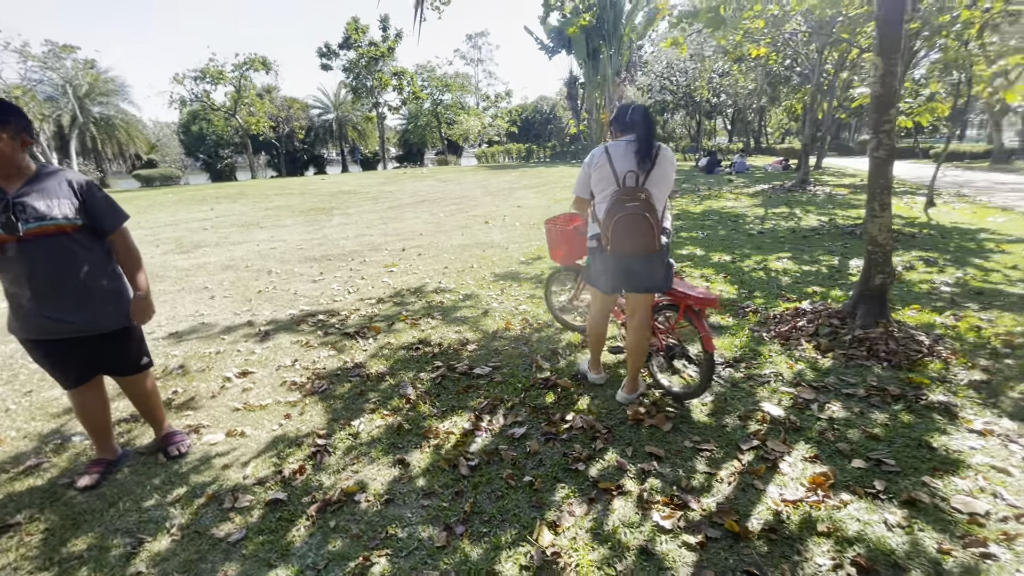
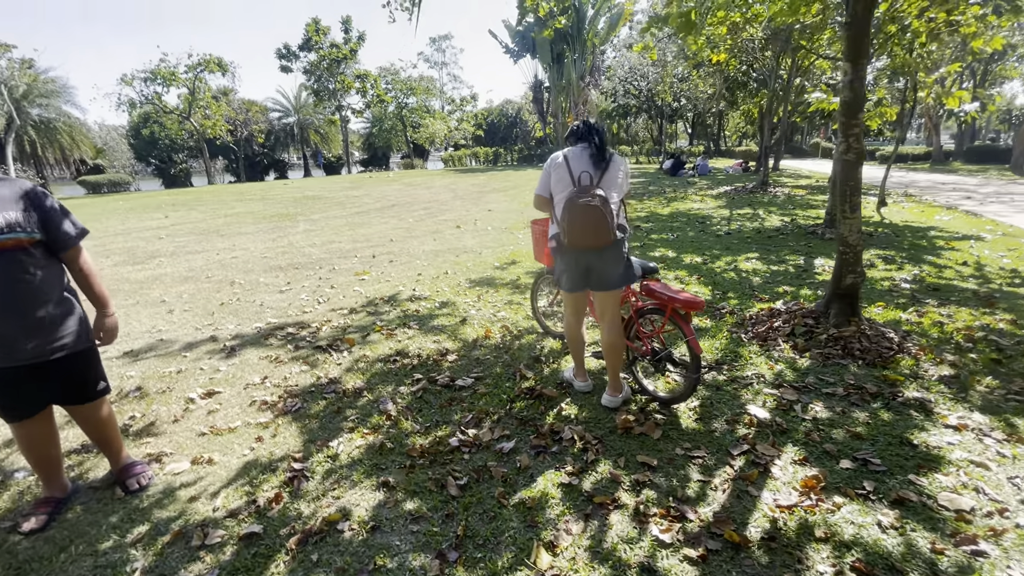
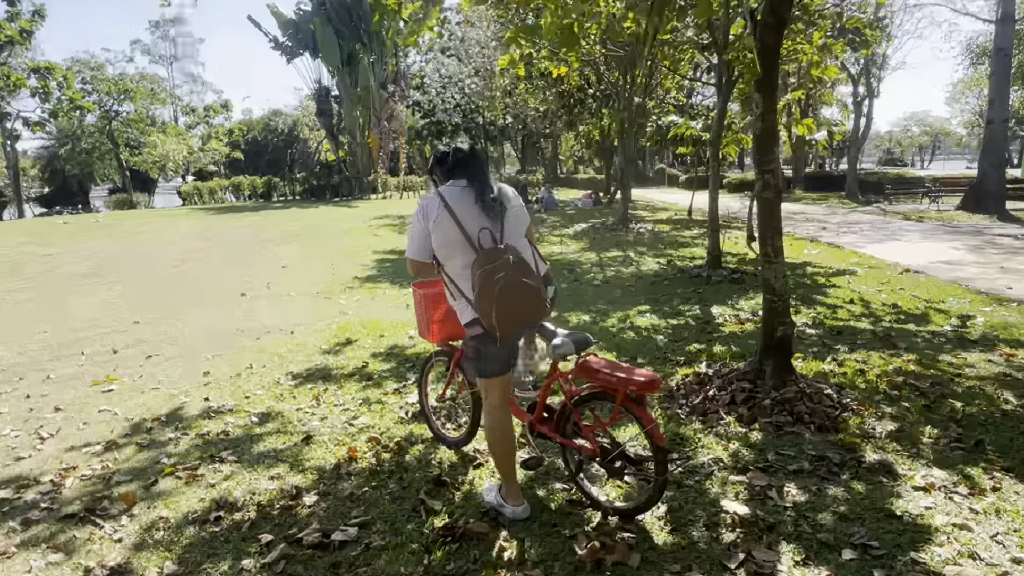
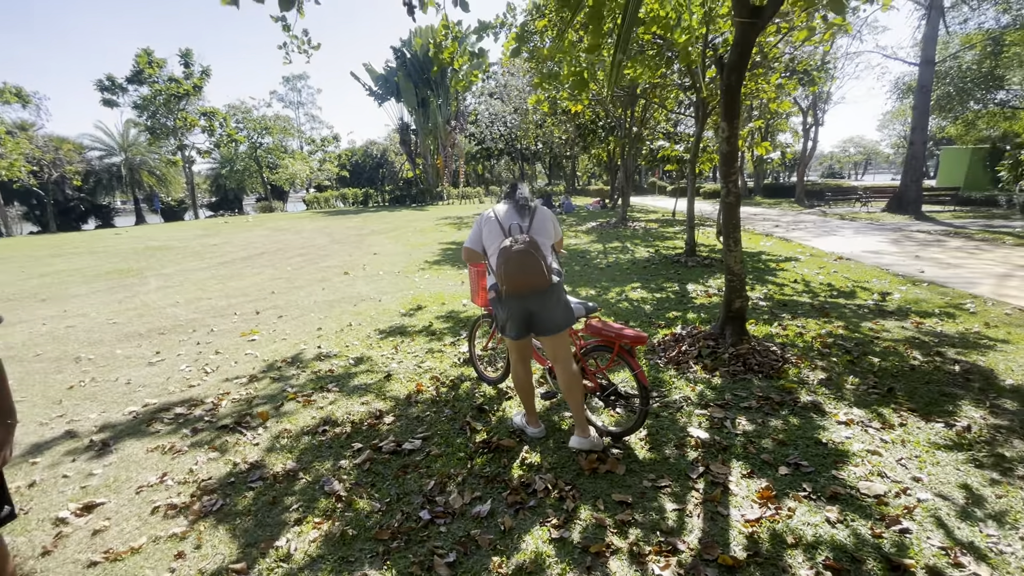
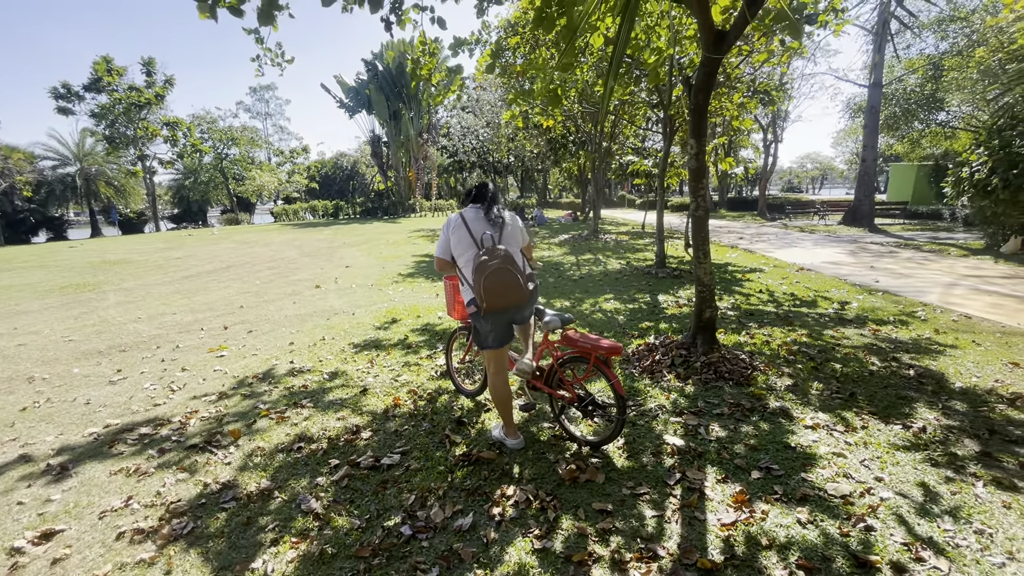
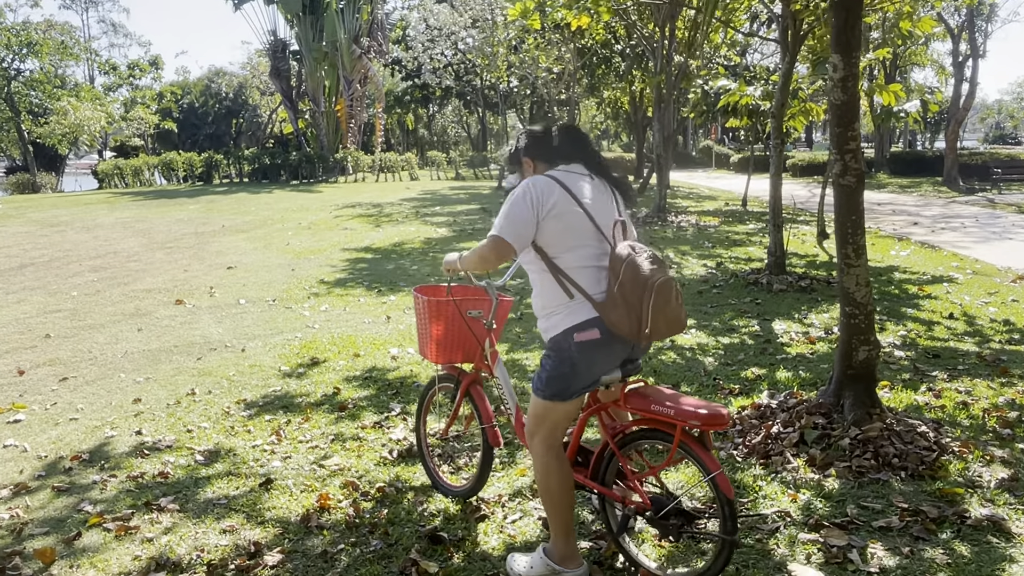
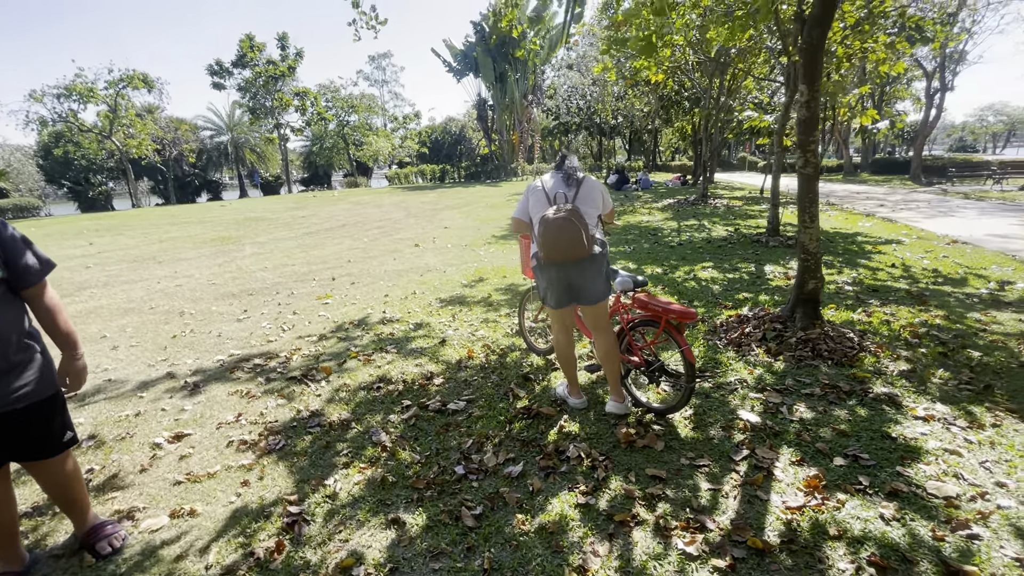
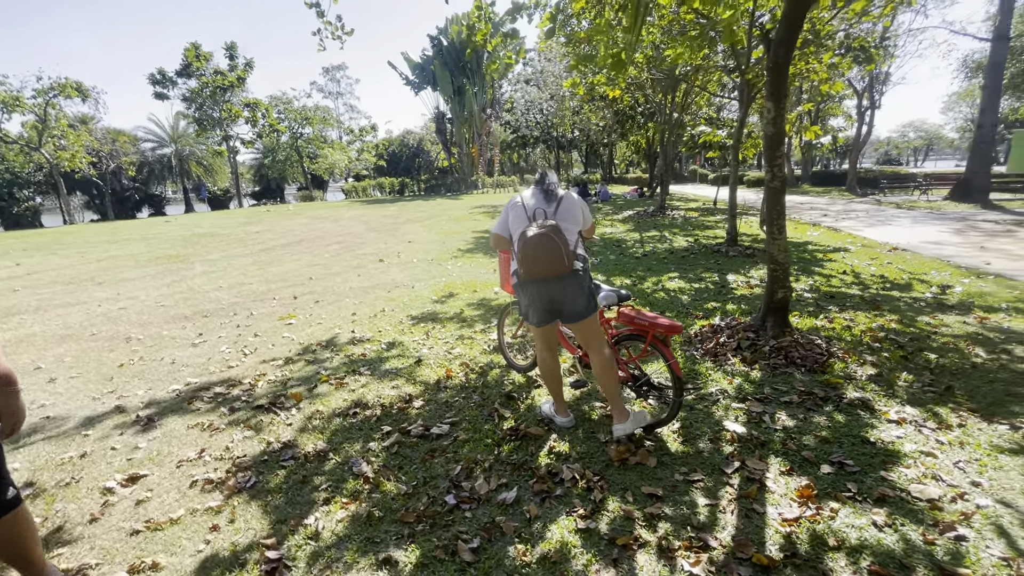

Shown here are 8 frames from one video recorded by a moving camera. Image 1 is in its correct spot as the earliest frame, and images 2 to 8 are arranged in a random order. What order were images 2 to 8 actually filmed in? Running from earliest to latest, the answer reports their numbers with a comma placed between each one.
2, 7, 8, 4, 5, 3, 6
